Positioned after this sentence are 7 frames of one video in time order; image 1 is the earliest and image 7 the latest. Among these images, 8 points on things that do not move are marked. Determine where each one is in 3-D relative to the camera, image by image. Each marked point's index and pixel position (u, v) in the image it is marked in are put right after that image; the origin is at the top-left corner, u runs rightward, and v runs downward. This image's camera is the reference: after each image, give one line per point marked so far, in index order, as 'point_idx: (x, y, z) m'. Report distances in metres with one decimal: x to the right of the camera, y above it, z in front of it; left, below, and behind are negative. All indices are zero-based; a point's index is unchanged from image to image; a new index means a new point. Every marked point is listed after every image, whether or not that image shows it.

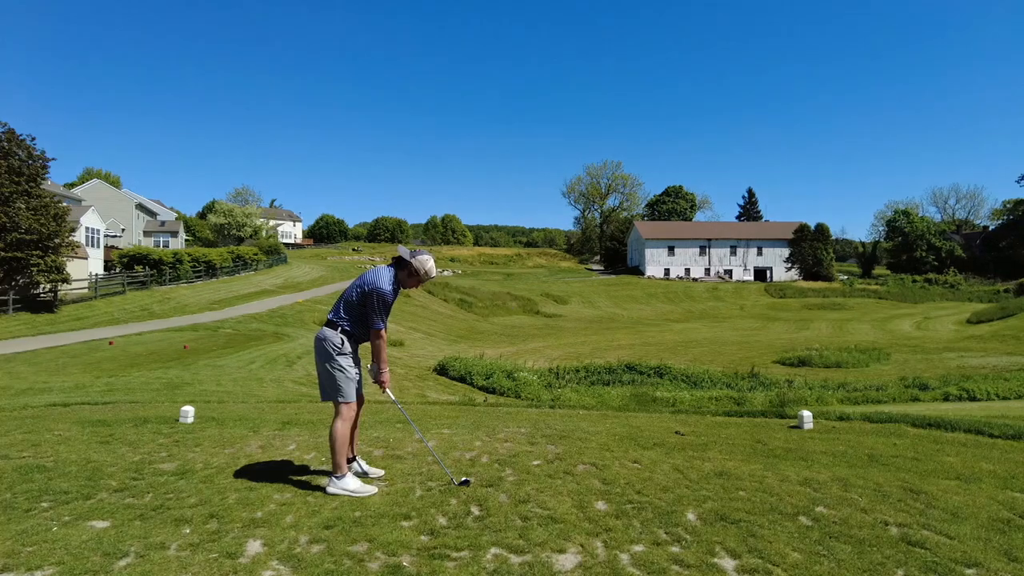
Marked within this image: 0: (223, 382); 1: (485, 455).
0: (-6.1, -2.0, +12.9) m
1: (-0.2, -1.2, +4.5) m
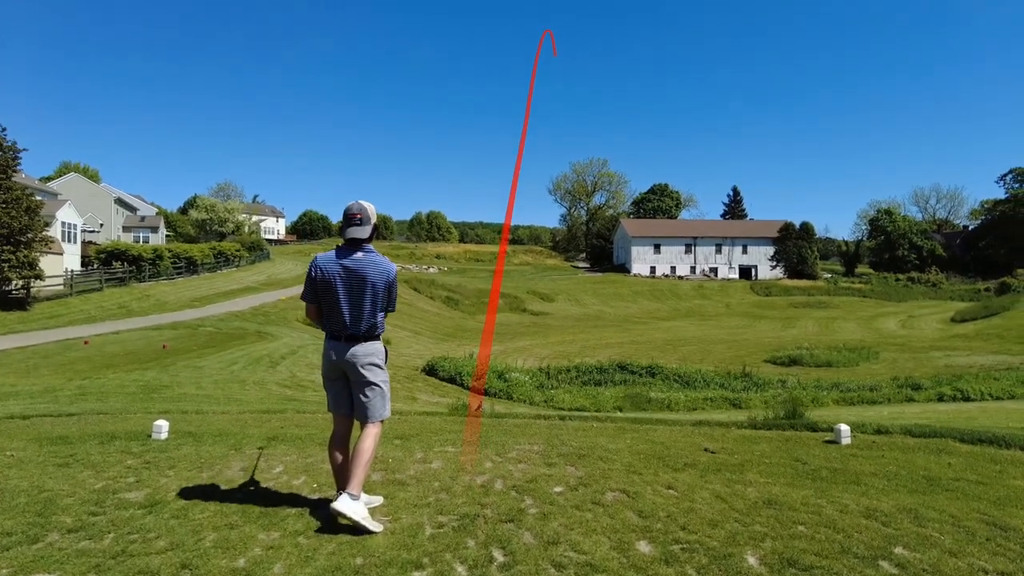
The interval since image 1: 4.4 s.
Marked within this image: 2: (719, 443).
0: (-6.2, -1.9, +12.3) m
1: (-0.1, -1.3, +4.0) m
2: (+1.7, -1.3, +5.0) m
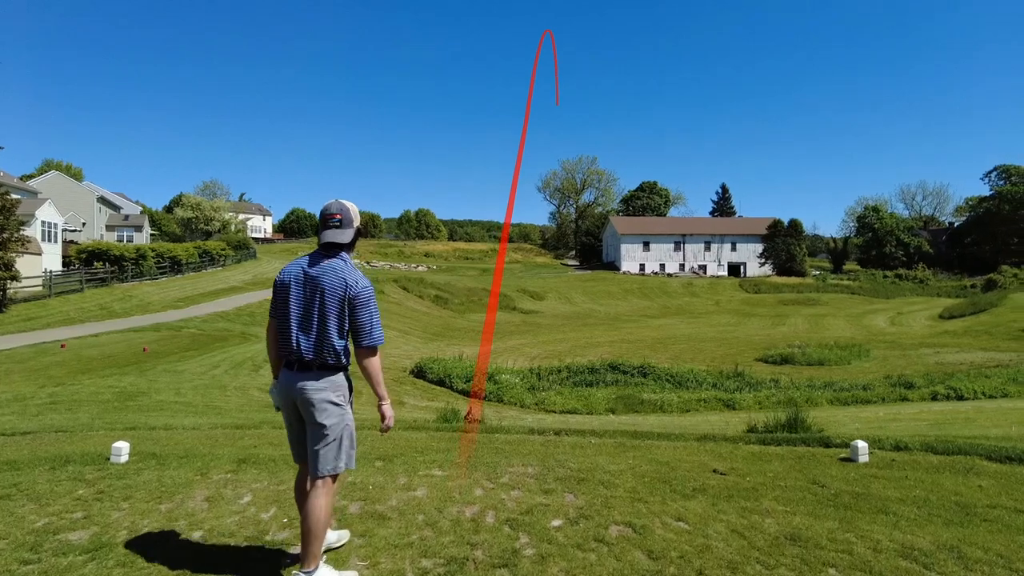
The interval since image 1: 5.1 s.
0: (-6.4, -2.0, +11.8) m
1: (-0.1, -1.3, +3.6) m
2: (+1.6, -1.3, +4.6) m
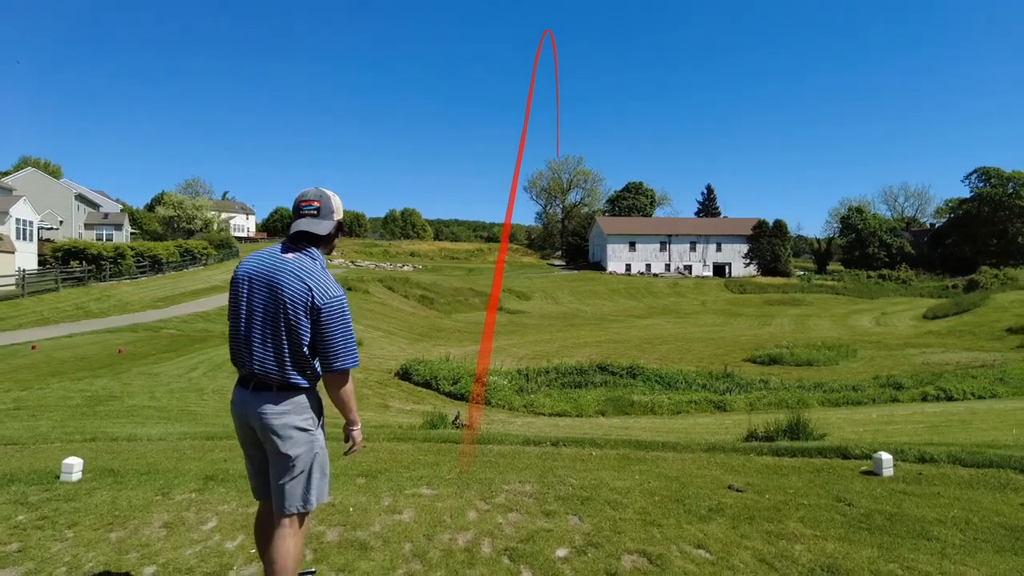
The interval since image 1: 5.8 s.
0: (-6.6, -2.0, +11.2) m
1: (-0.1, -1.3, +3.2) m
2: (+1.6, -1.3, +4.3) m
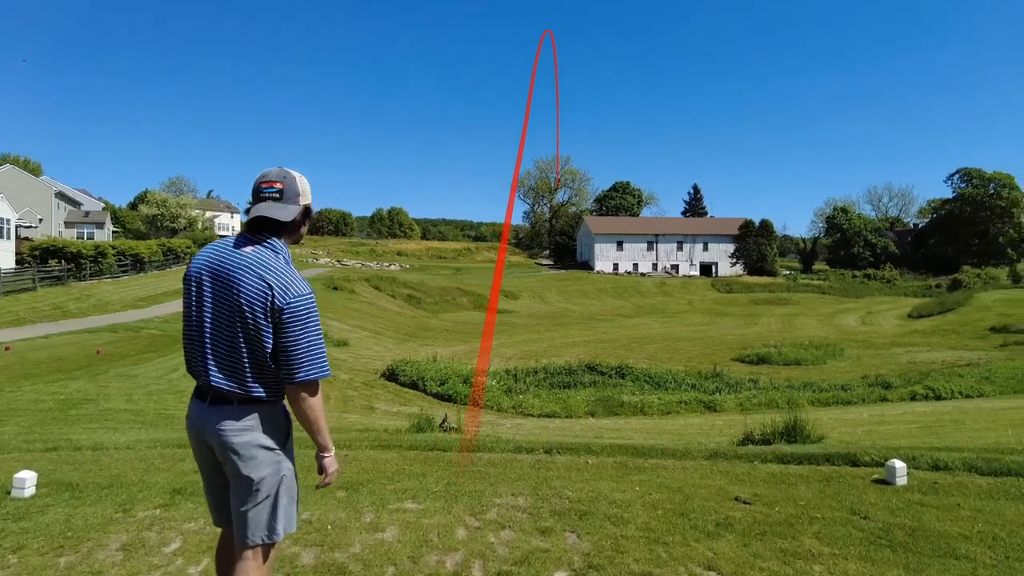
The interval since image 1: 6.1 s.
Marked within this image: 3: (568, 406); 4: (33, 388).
0: (-6.8, -2.0, +10.8) m
1: (-0.2, -1.3, +2.9) m
2: (+1.6, -1.3, +4.0) m
3: (+1.3, -2.8, +14.3) m
4: (-8.9, -1.9, +11.3) m
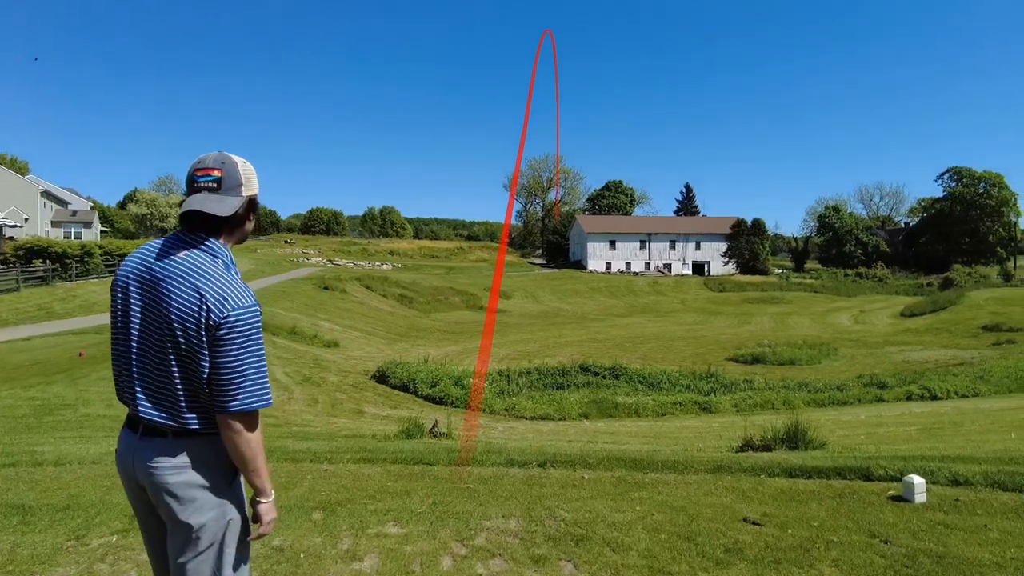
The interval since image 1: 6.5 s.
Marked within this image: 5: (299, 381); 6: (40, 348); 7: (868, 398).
0: (-6.9, -2.0, +10.5) m
1: (-0.2, -1.3, +2.6) m
2: (+1.5, -1.3, +3.7) m
3: (+1.1, -2.8, +14.0) m
4: (-9.1, -1.9, +10.9) m
5: (-4.9, -2.1, +13.9) m
6: (-11.7, -1.5, +15.0) m
7: (+9.9, -3.0, +16.8) m
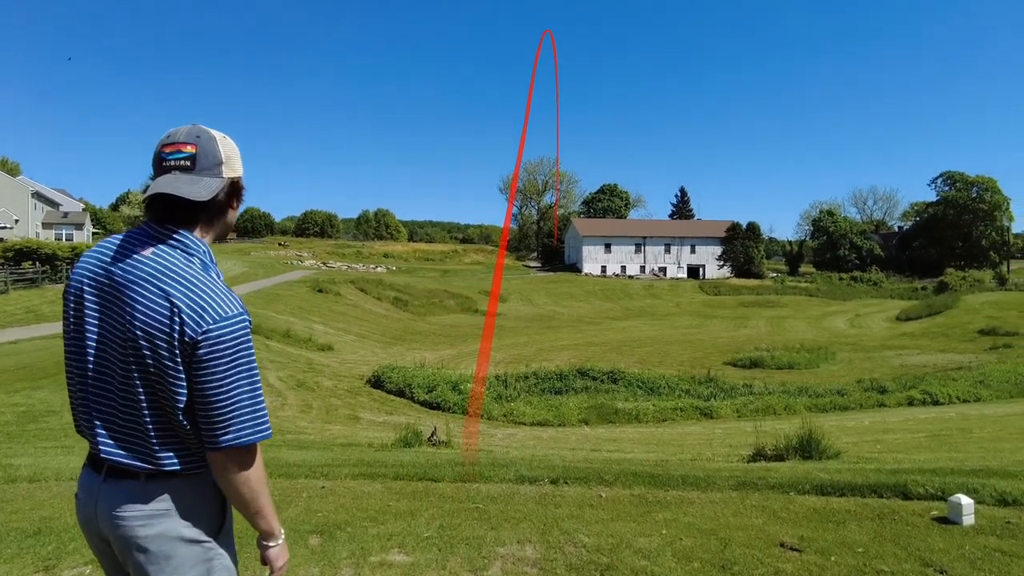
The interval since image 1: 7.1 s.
0: (-6.9, -2.0, +10.1) m
1: (-0.1, -1.4, +2.3) m
2: (+1.6, -1.4, +3.4) m
3: (+1.1, -2.9, +13.7) m
4: (-9.1, -1.9, +10.5) m
5: (-4.9, -2.2, +13.6) m
6: (-11.7, -1.6, +14.6) m
7: (+9.8, -3.1, +16.6) m
